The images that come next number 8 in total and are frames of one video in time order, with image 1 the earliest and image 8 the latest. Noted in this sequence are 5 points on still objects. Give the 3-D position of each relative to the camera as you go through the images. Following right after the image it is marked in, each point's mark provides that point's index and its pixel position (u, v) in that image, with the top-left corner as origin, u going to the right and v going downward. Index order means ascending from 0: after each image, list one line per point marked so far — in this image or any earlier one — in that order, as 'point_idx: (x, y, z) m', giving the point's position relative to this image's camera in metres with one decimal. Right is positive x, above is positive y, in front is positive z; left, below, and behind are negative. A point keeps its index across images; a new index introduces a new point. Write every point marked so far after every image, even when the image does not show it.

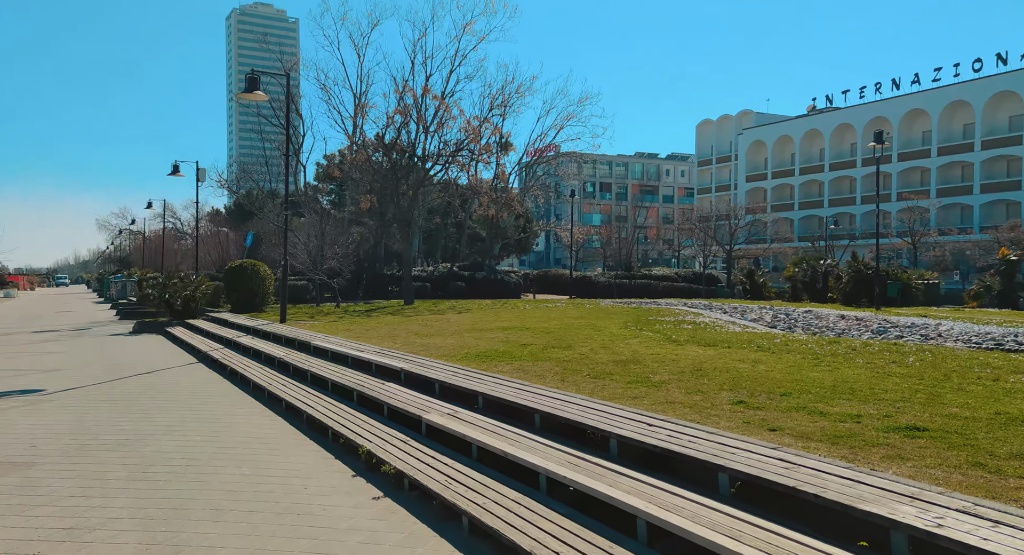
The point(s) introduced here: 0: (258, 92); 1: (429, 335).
0: (-5.4, +4.0, +17.1) m
1: (-1.3, -0.9, +12.5) m
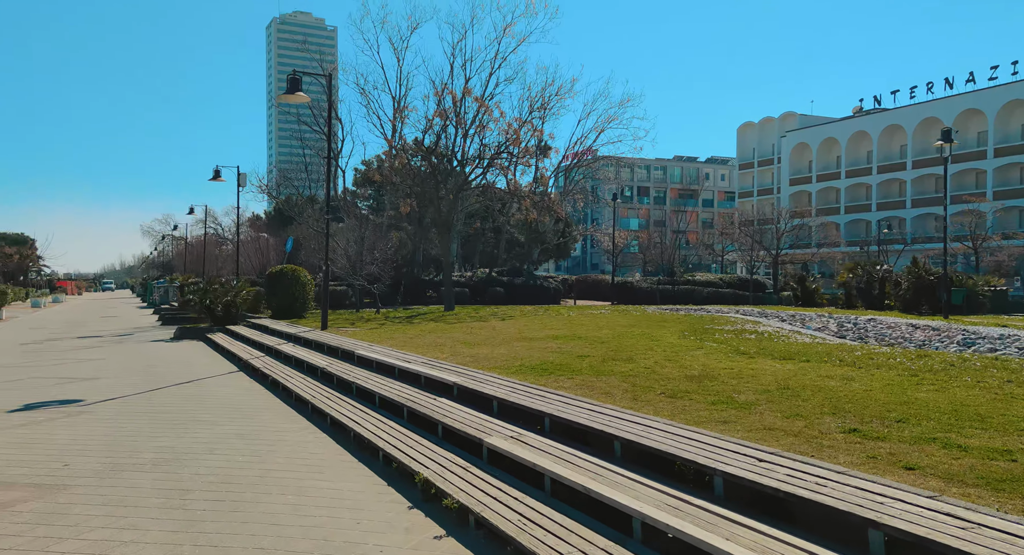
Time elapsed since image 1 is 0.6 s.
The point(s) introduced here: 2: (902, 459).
0: (-4.5, +3.9, +16.8) m
1: (-0.5, -1.0, +12.0) m
2: (+2.1, -1.0, +4.2) m
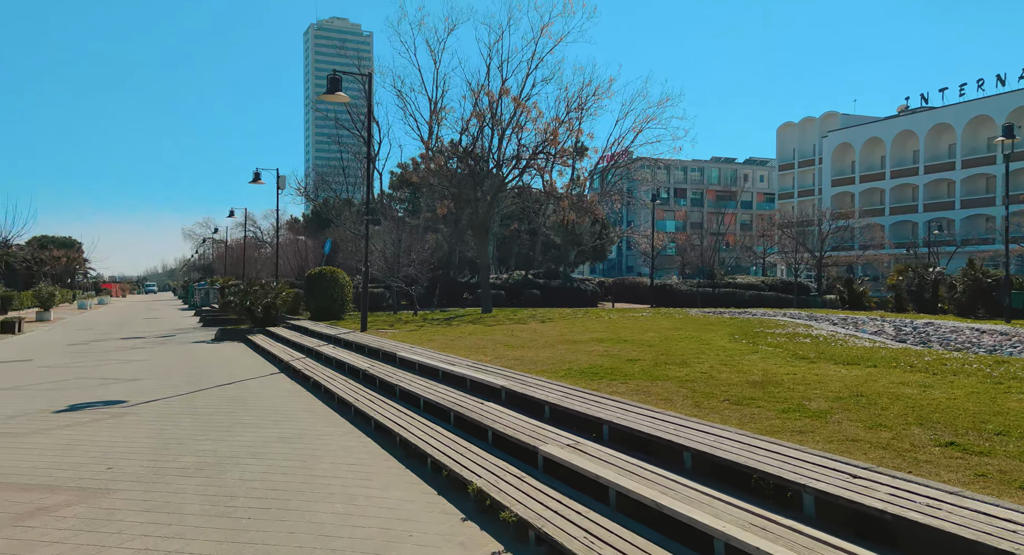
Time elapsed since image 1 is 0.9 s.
0: (-3.6, +3.9, +16.7) m
1: (+0.1, -1.0, +11.7) m
2: (+2.4, -0.9, +3.8) m
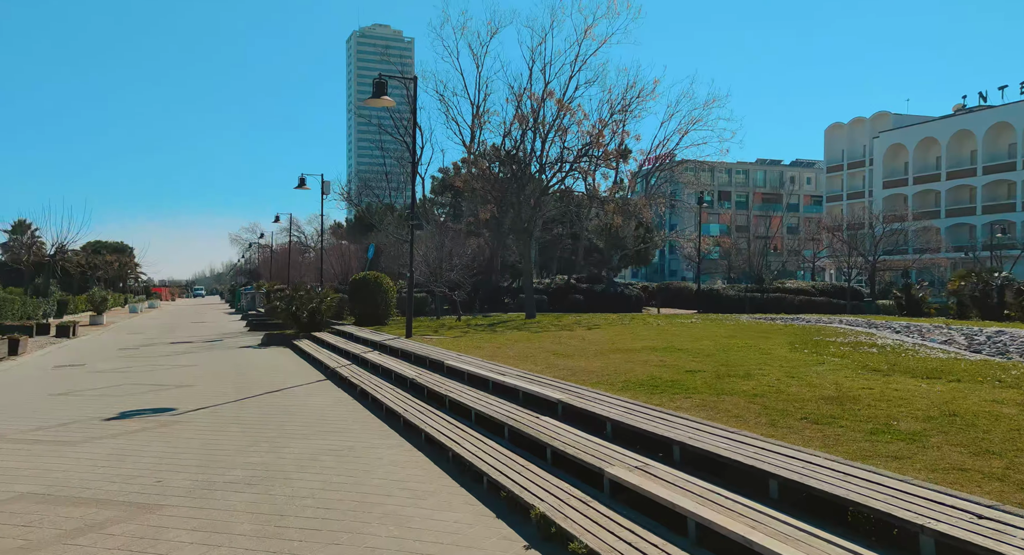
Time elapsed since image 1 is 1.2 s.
0: (-2.6, +3.7, +16.6) m
1: (+0.8, -1.1, +11.4) m
2: (+2.7, -1.0, +3.4) m
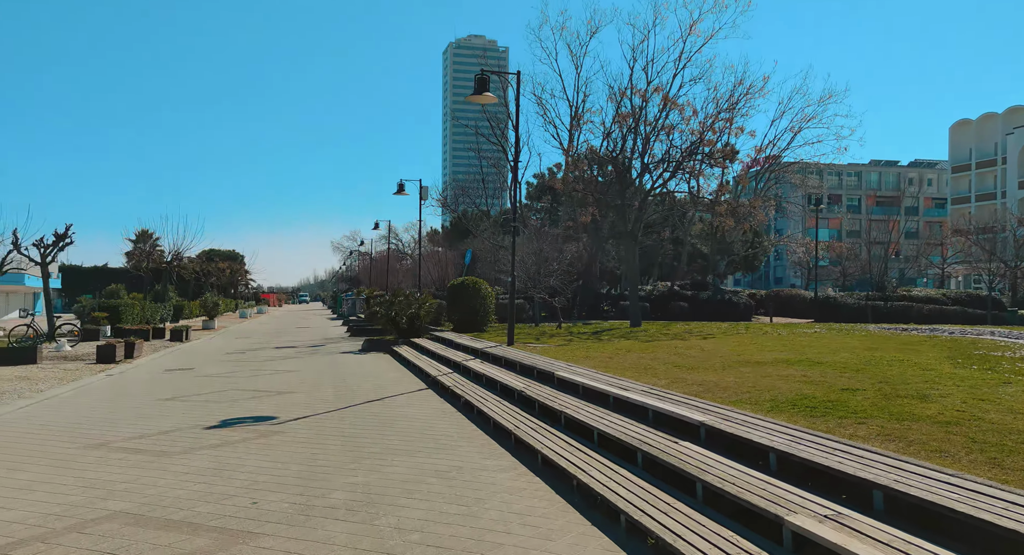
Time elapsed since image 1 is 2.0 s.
0: (-0.5, +3.6, +15.9) m
1: (+2.4, -1.2, +10.4) m
2: (+3.3, -1.0, +2.2) m
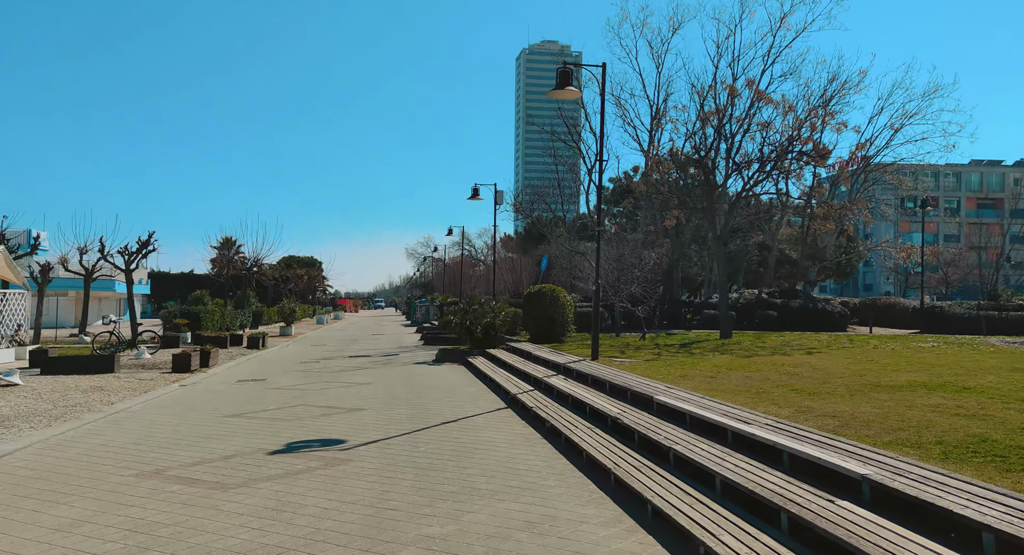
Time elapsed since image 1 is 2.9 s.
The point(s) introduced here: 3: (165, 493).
0: (+1.1, +3.5, +14.8) m
1: (+3.4, -1.3, +9.0) m
2: (+3.6, -1.1, +0.8) m
3: (-3.2, -2.0, +7.3) m
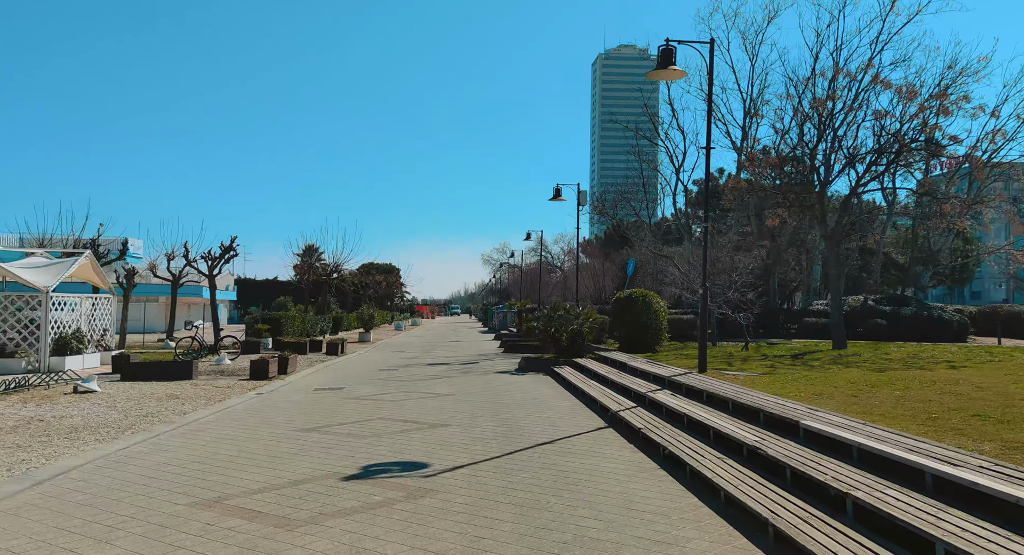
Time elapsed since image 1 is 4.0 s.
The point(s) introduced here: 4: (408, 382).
0: (+2.7, +3.4, +13.3) m
1: (+4.5, -1.3, +7.2) m
2: (+3.9, -1.0, -0.9) m
3: (-2.3, -2.0, +6.2) m
4: (-2.5, -2.5, +19.1) m
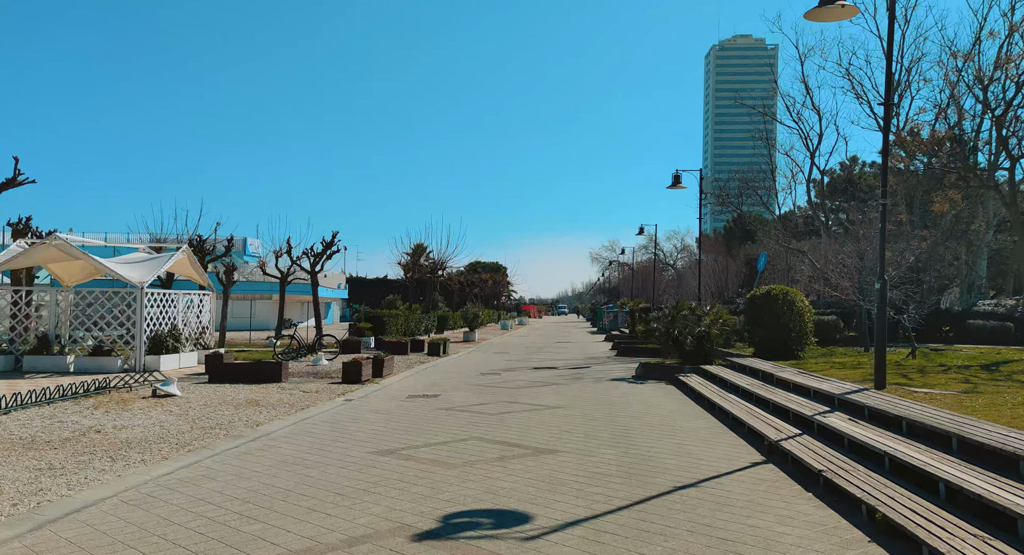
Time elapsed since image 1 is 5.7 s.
0: (+4.3, +3.5, +10.5) m
1: (+5.3, -1.2, +4.2) m
2: (+3.6, -0.9, -3.8) m
3: (-1.5, -1.8, +4.1) m
4: (0.0, -2.4, +16.9) m
